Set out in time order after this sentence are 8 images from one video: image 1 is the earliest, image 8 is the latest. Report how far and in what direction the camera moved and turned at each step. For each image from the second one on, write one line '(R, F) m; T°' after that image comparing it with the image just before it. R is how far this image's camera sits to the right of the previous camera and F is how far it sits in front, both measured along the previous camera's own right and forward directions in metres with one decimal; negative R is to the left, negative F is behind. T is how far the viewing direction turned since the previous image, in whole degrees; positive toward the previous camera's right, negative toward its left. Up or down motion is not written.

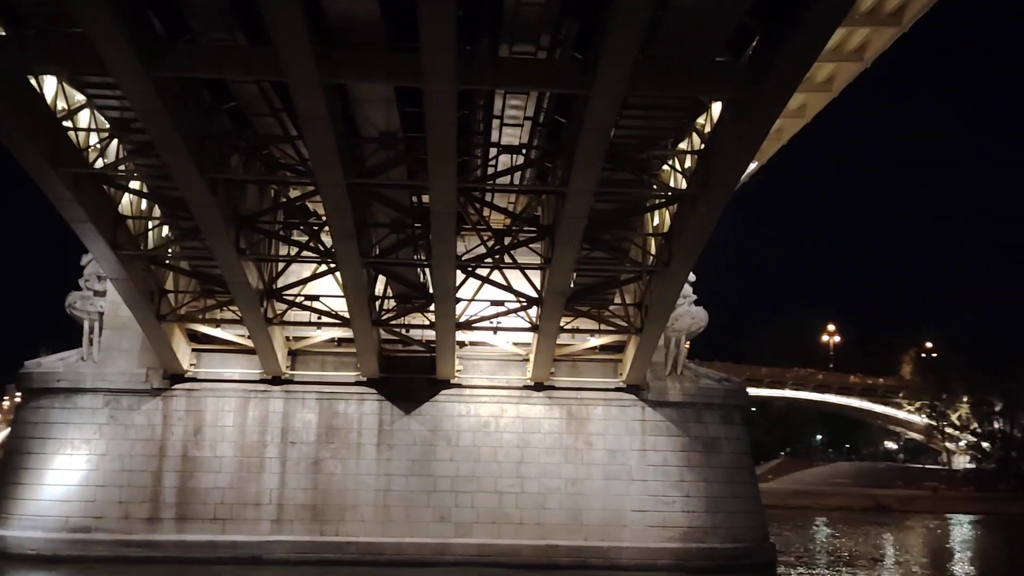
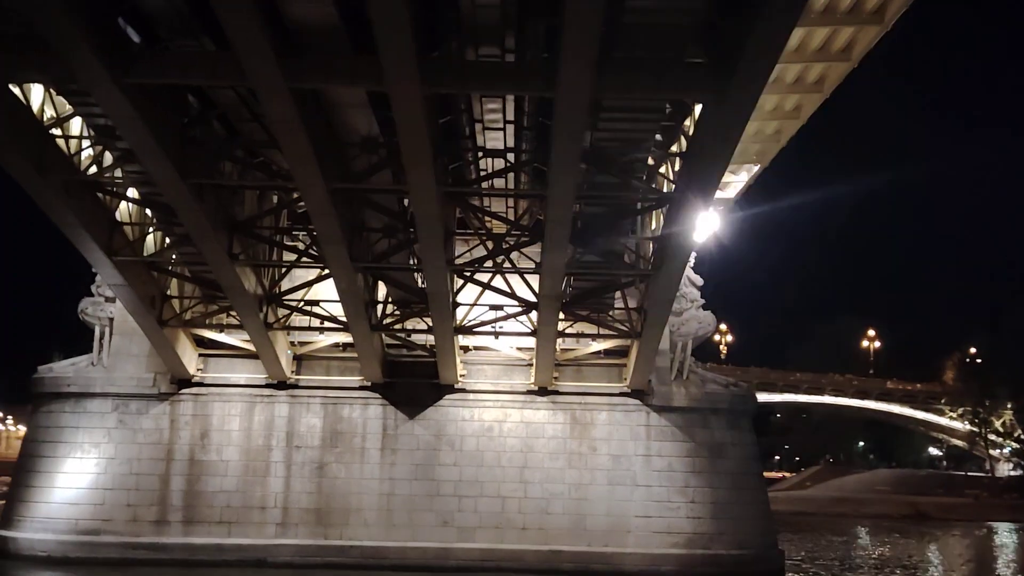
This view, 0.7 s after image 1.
(+0.8, 0.0) m; -3°
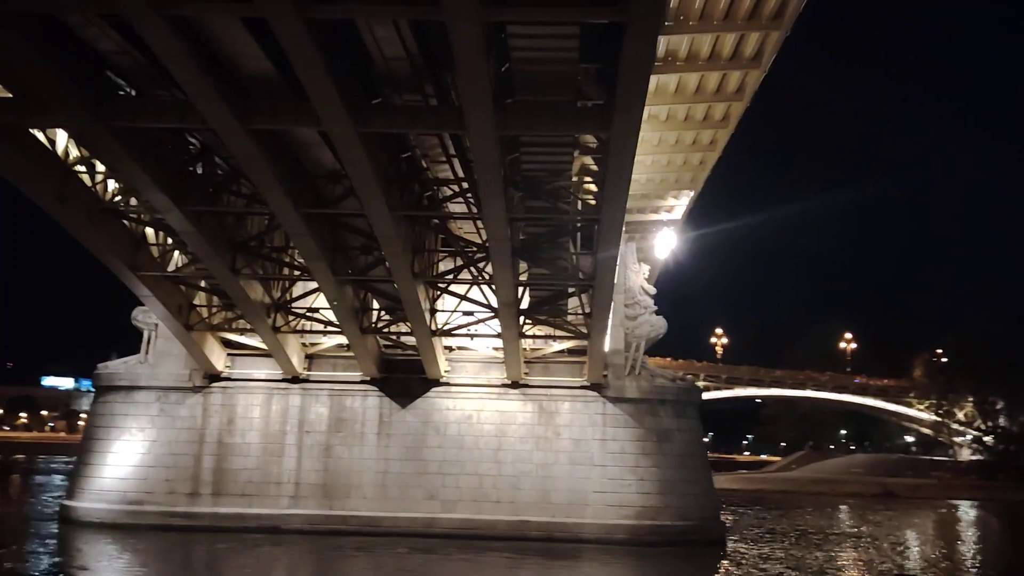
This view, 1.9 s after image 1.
(+1.5, -3.1) m; -3°
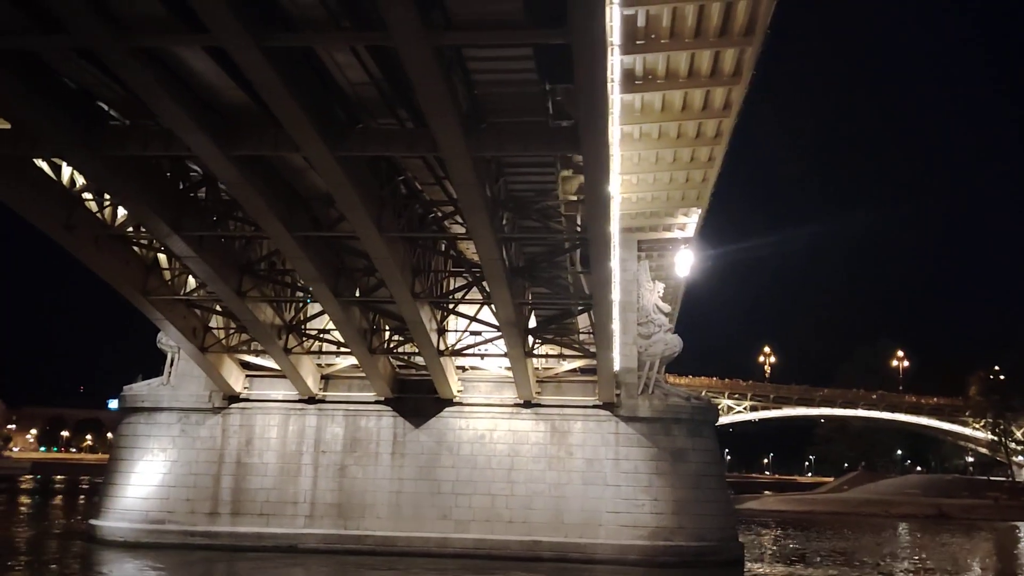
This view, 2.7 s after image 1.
(+1.0, 0.0) m; -3°
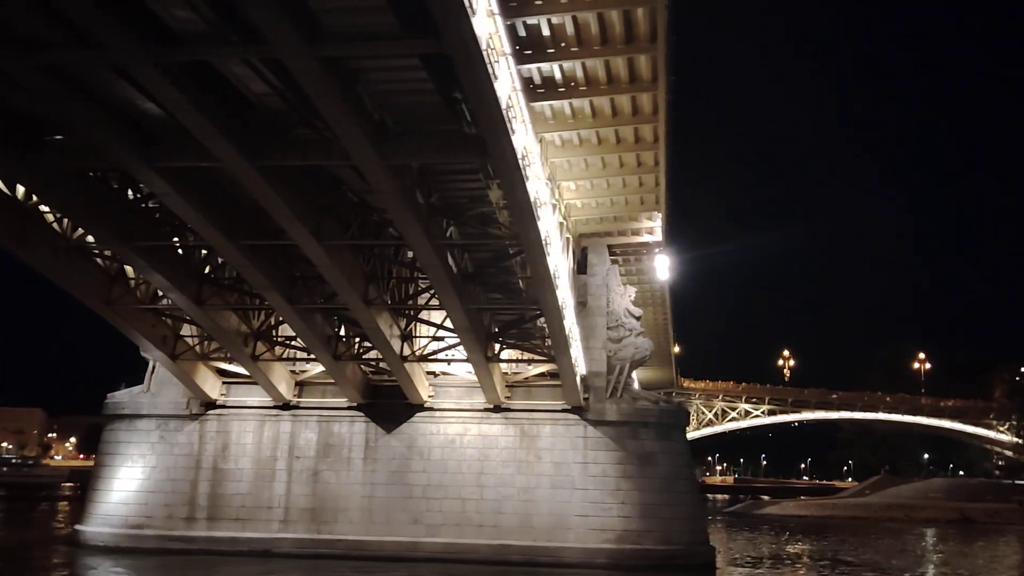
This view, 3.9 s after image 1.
(+1.5, -0.1) m; -2°
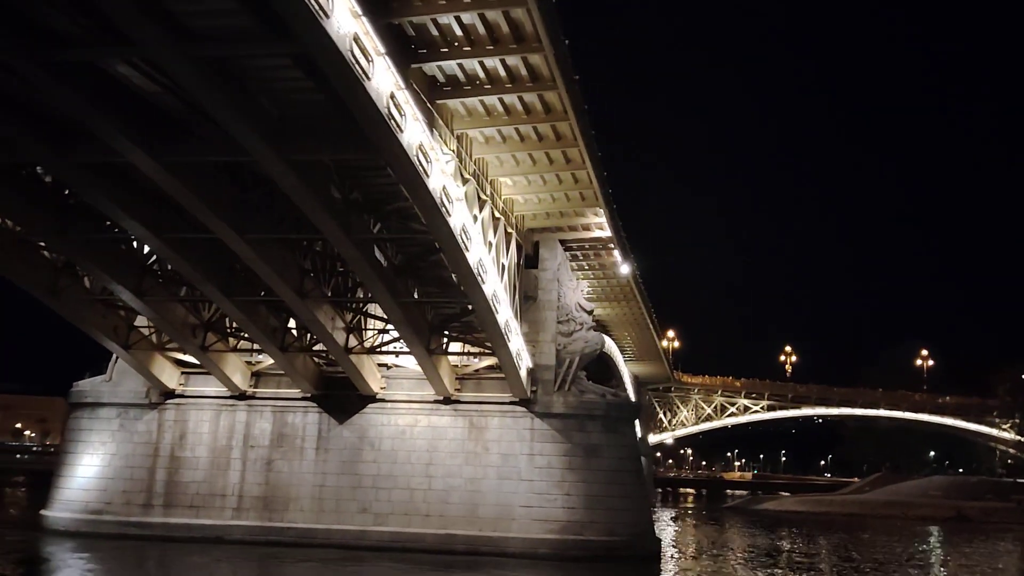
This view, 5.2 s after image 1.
(+1.7, -0.2) m; -1°
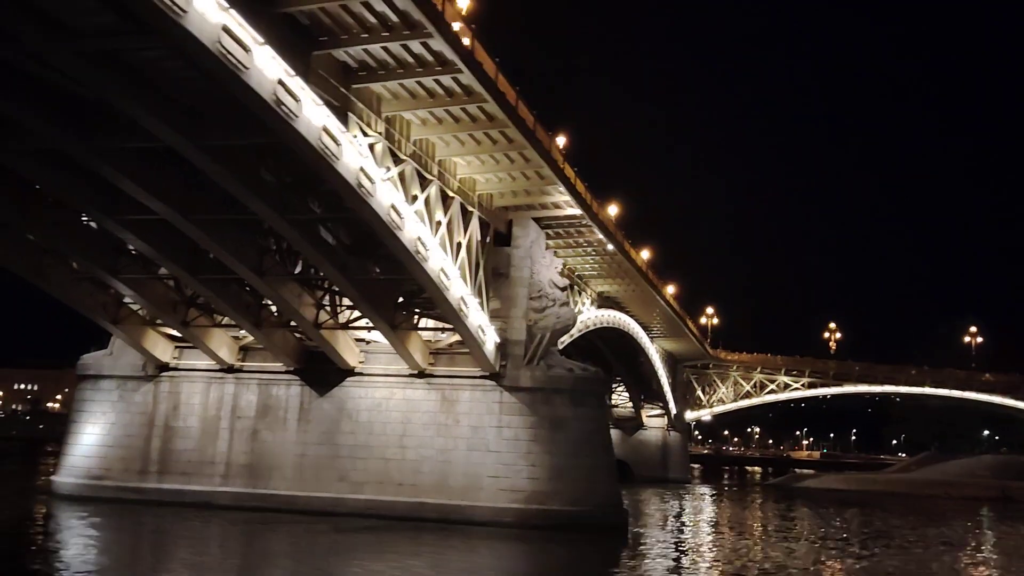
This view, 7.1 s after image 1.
(+2.3, -0.5) m; -4°
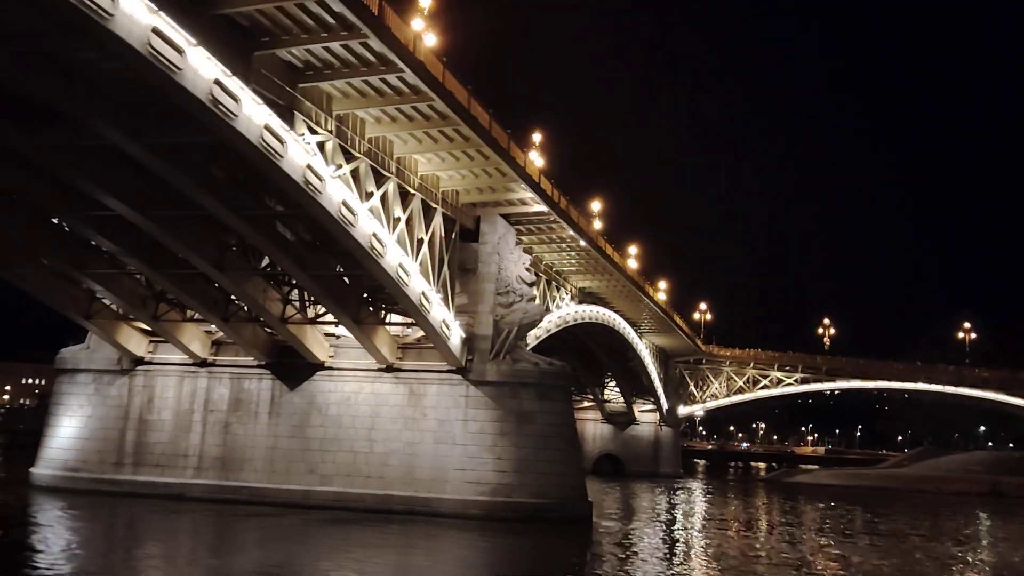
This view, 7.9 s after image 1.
(+1.0, -0.3) m; -1°
